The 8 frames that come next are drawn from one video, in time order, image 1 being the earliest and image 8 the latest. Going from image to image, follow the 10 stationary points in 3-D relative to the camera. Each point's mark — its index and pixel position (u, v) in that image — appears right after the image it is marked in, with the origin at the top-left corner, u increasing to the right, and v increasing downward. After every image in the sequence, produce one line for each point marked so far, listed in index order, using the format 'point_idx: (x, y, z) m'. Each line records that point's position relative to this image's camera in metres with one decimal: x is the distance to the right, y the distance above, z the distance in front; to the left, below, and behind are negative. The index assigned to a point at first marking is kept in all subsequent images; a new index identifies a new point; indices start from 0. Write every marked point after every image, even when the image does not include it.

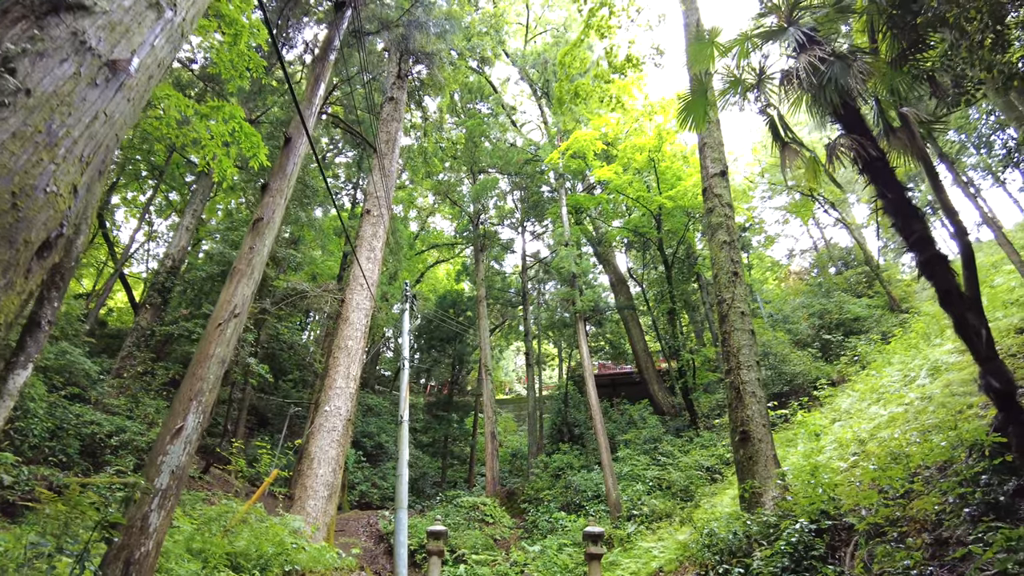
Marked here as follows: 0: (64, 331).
0: (-8.4, -0.8, +11.9) m
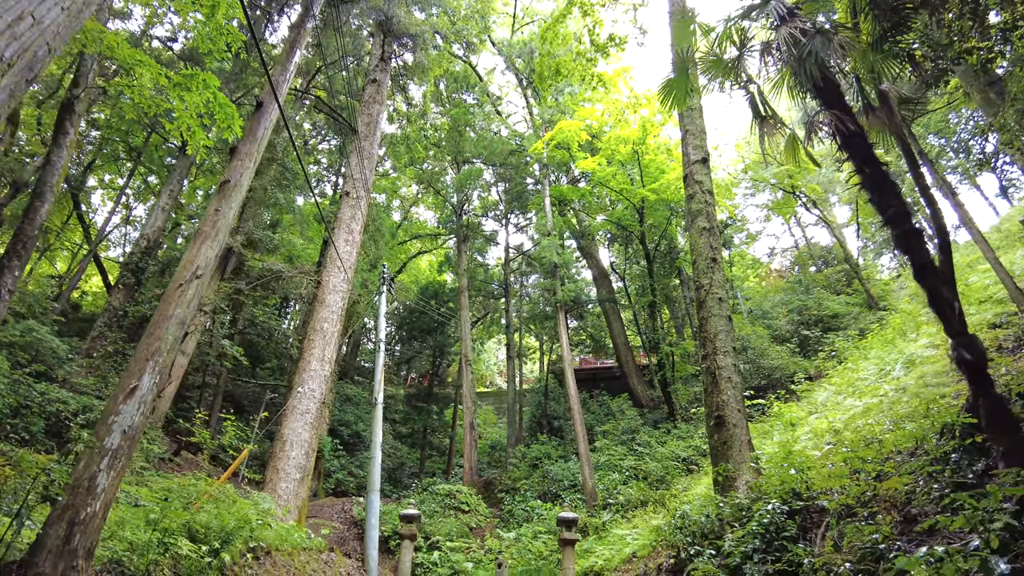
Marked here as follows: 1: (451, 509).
0: (-8.8, -0.4, +11.6) m
1: (-1.2, -4.3, +12.4) m
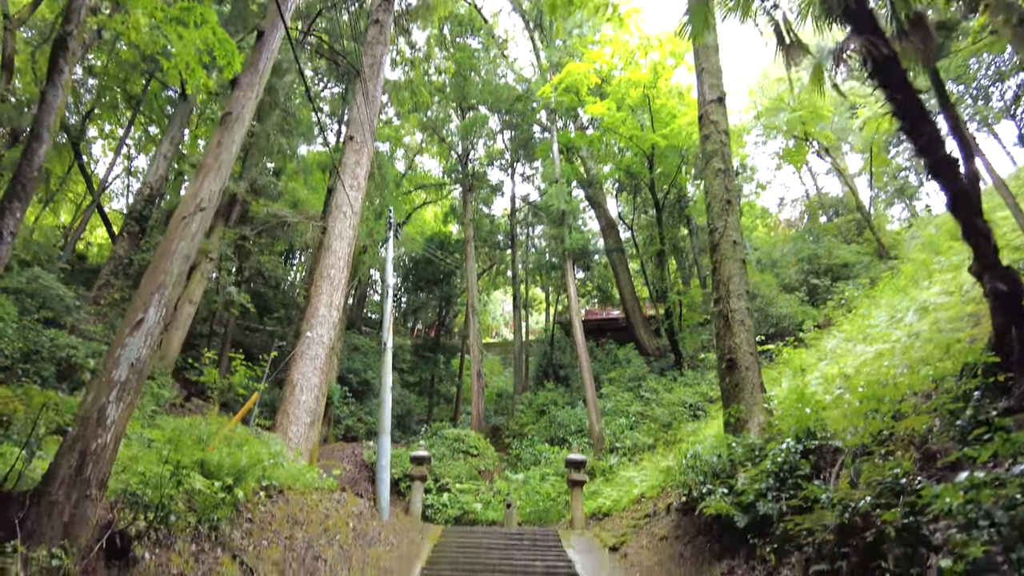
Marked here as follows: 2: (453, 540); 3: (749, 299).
0: (-8.7, +0.6, +11.5) m
1: (-1.0, -3.3, +12.6) m
2: (-0.6, -2.8, +7.0) m
3: (+2.6, -0.1, +7.0) m
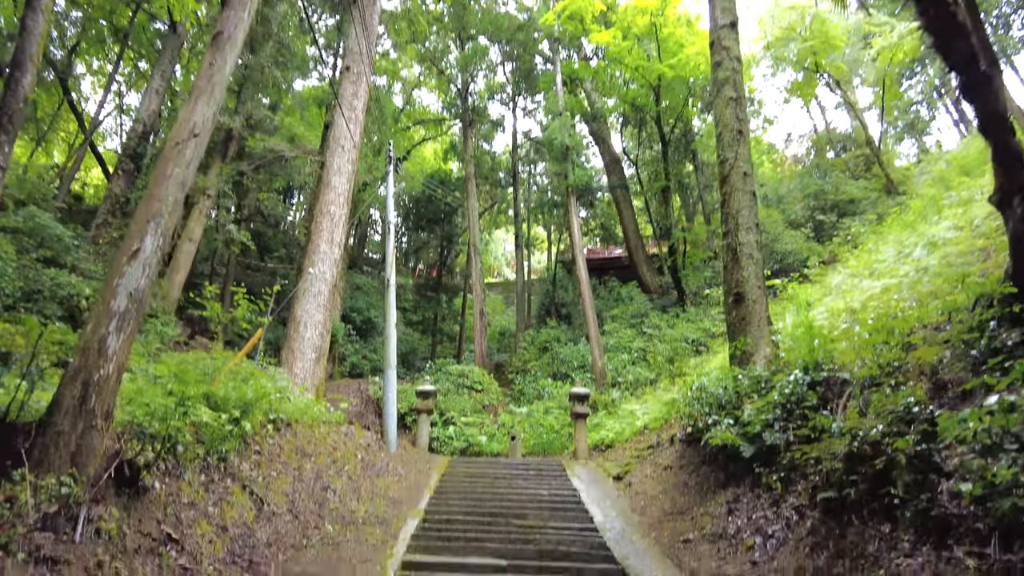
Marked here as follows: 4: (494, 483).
0: (-8.6, +1.7, +11.3) m
1: (-1.0, -2.0, +12.8) m
2: (-0.6, -2.1, +7.1) m
3: (+2.7, +0.6, +6.9) m
4: (-0.2, -2.0, +6.5) m
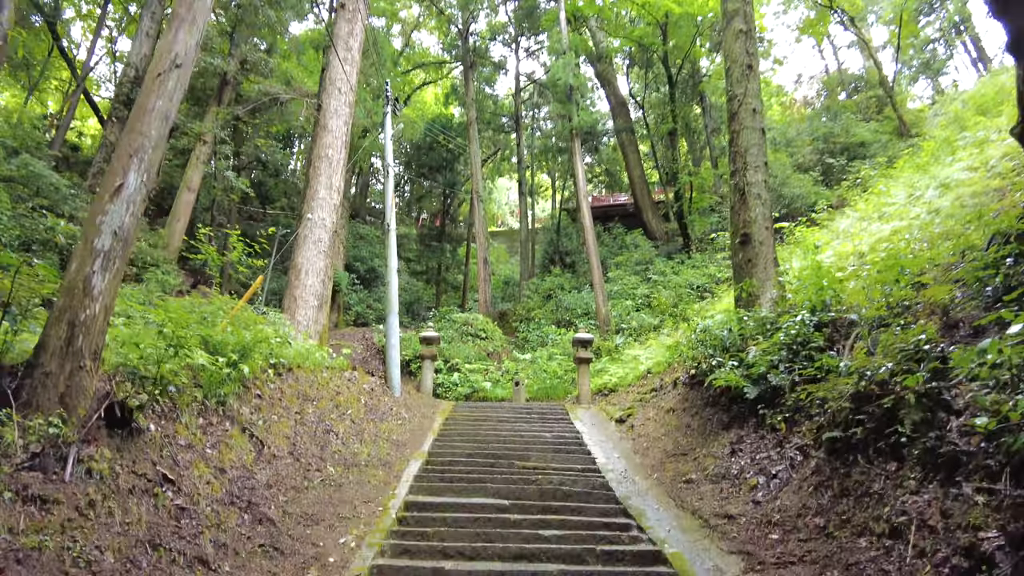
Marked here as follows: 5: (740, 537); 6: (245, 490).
0: (-8.6, +2.5, +11.1) m
1: (-0.9, -1.0, +12.8) m
2: (-0.5, -1.4, +7.1) m
3: (+2.7, +1.2, +6.7) m
4: (-0.1, -1.4, +6.5) m
5: (+1.2, -1.3, +3.3) m
6: (-1.3, -1.0, +3.1) m
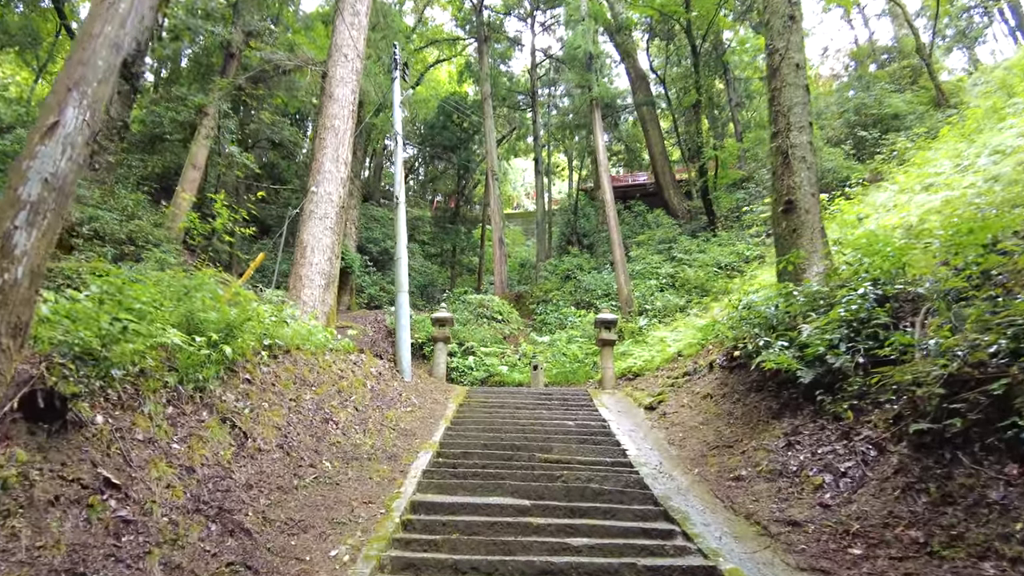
0: (-8.3, +2.9, +10.7) m
1: (-0.6, -0.6, +12.3) m
2: (-0.3, -1.2, +6.6) m
3: (+2.9, +1.5, +6.0) m
4: (0.0, -1.2, +6.0) m
5: (+1.3, -1.1, +2.7) m
6: (-1.2, -0.8, +2.6) m
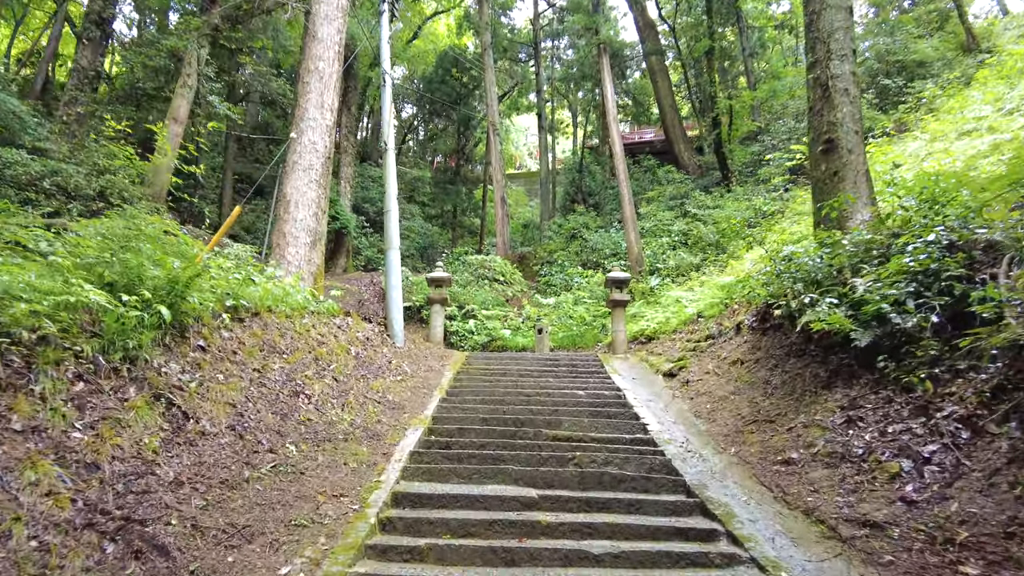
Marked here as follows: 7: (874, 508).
0: (-8.3, +3.5, +9.9) m
1: (-0.5, +0.2, +11.6) m
2: (-0.3, -0.8, +6.0) m
3: (+2.9, +1.9, +5.2) m
4: (+0.1, -0.8, +5.4) m
5: (+1.3, -0.9, +2.1) m
6: (-1.2, -0.7, +2.0) m
7: (+1.4, -0.8, +2.4) m
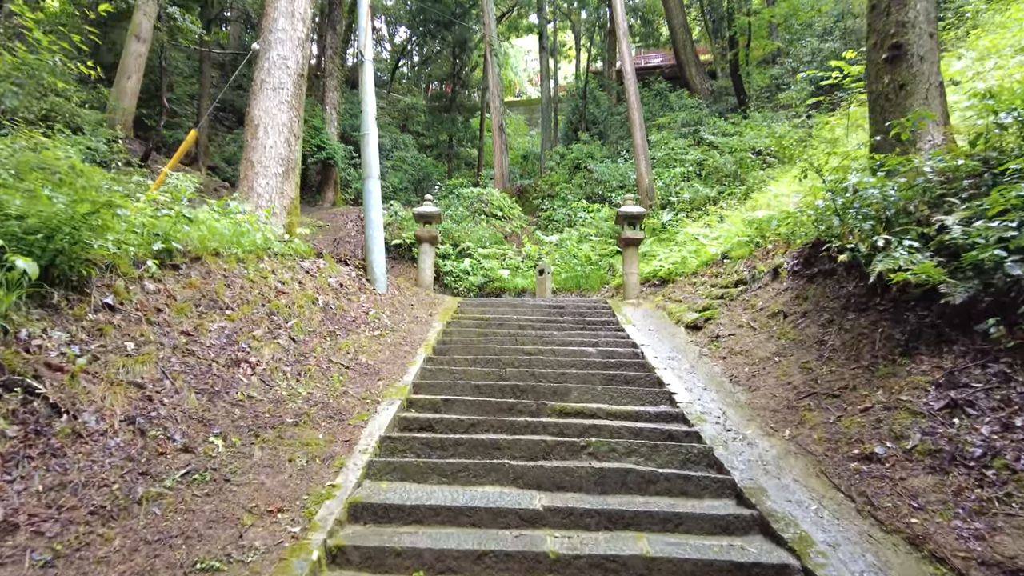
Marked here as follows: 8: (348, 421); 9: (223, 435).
0: (-8.3, +4.4, +8.7) m
1: (-0.5, +1.3, +10.8) m
2: (-0.3, -0.2, +5.3) m
3: (+2.9, +2.3, +4.2) m
4: (+0.1, -0.3, +4.7) m
5: (+1.3, -0.8, +1.4) m
6: (-1.2, -0.6, +1.3) m
7: (+1.4, -0.7, +1.7) m
8: (-0.7, -0.6, +2.9) m
9: (-1.1, -0.5, +2.3) m
